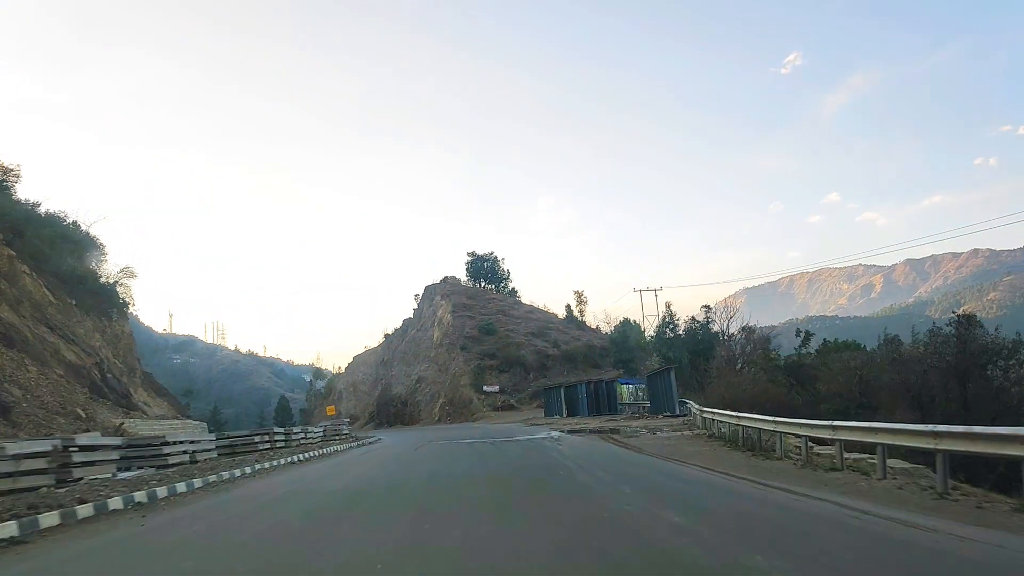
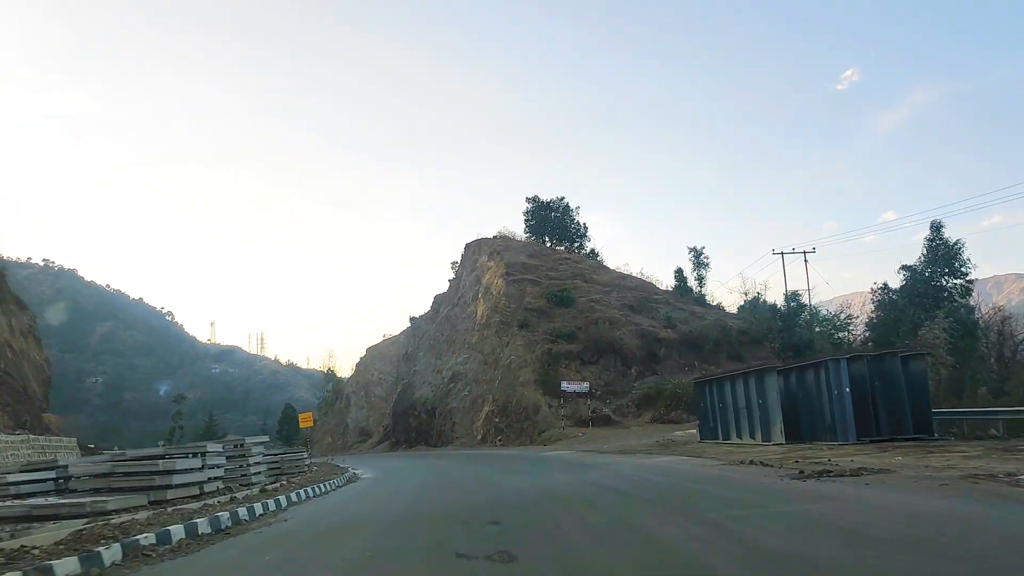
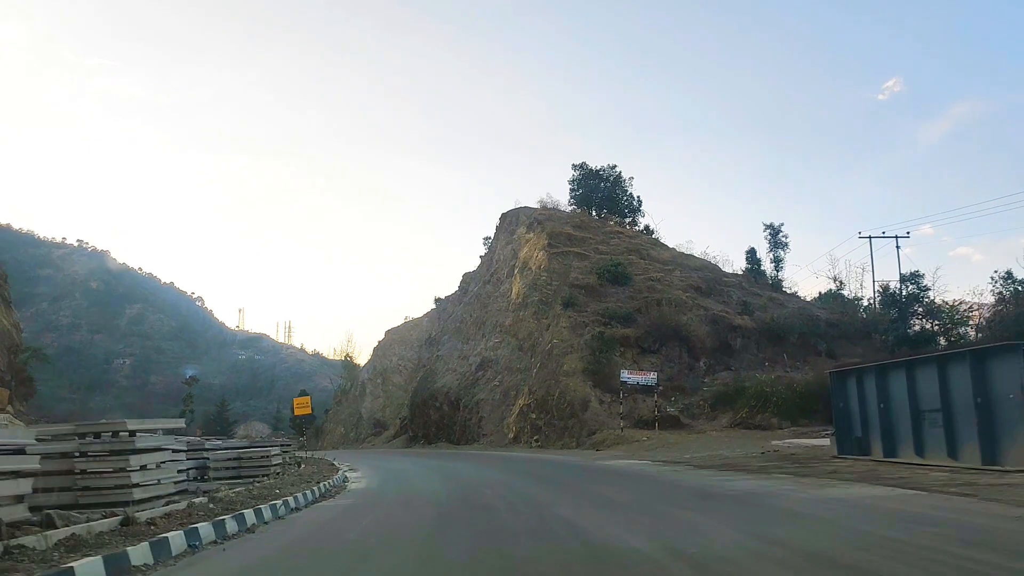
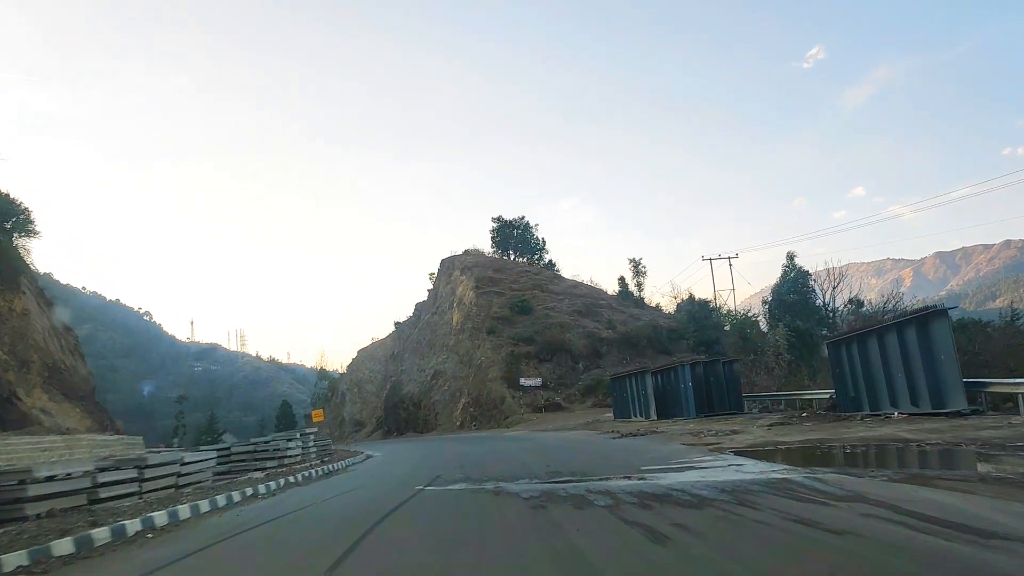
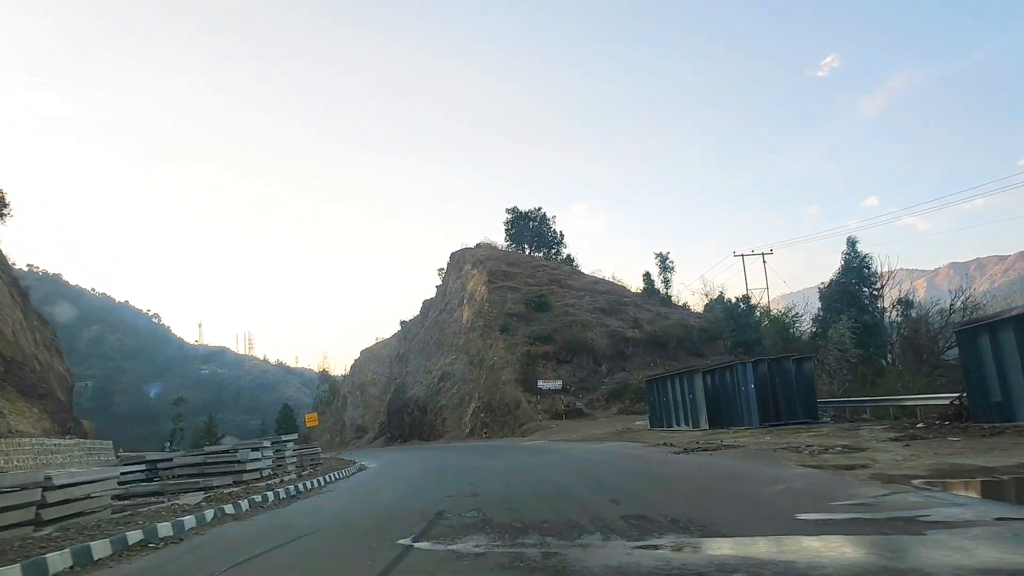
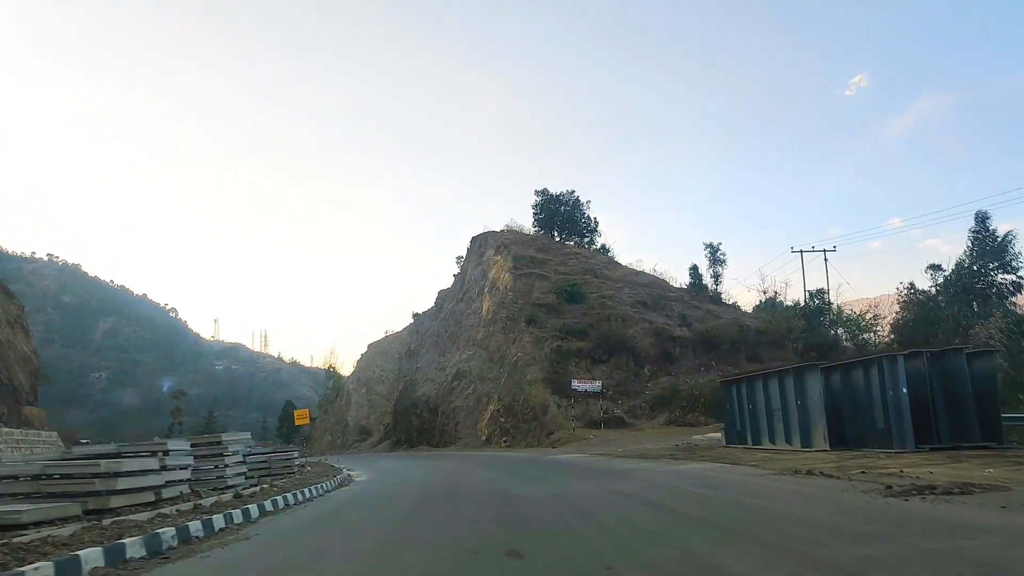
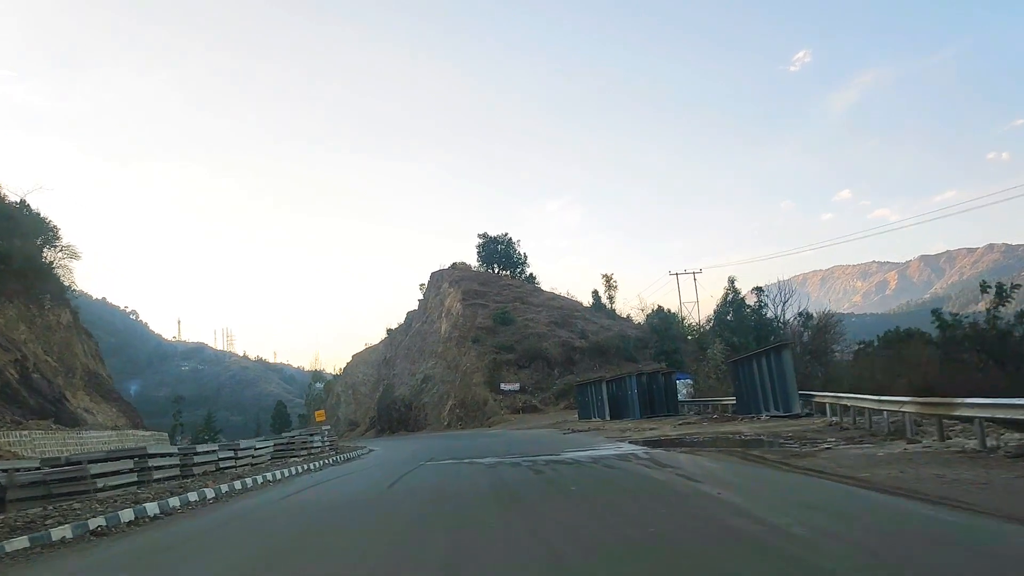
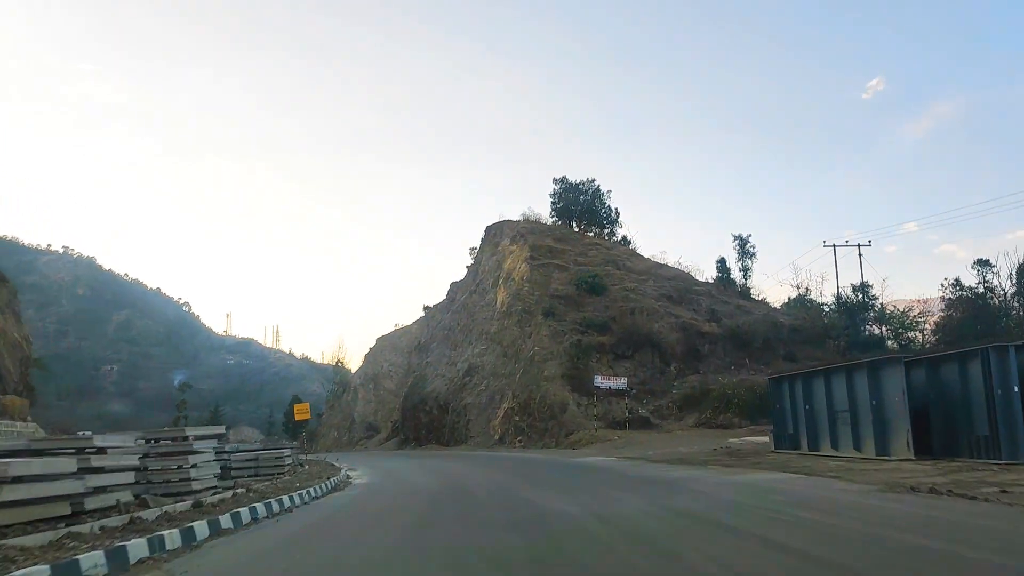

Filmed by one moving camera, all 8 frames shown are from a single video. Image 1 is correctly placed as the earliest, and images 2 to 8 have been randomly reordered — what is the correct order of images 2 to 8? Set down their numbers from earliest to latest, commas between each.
7, 4, 5, 2, 6, 8, 3
